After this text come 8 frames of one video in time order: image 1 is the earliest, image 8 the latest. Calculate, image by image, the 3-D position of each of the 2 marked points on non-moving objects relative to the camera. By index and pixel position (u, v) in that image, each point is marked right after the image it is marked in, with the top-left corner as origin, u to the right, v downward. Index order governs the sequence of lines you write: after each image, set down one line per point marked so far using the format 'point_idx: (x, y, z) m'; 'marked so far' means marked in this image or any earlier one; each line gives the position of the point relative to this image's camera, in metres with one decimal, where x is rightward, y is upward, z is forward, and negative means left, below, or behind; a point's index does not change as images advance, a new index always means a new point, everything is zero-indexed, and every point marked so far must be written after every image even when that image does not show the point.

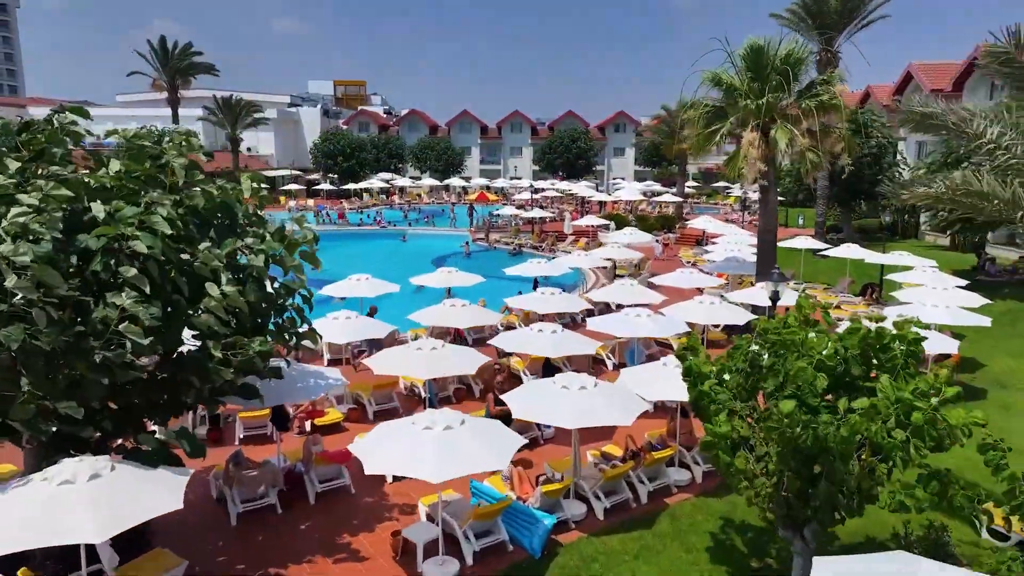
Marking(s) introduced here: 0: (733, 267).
0: (+6.0, +0.6, +19.2) m
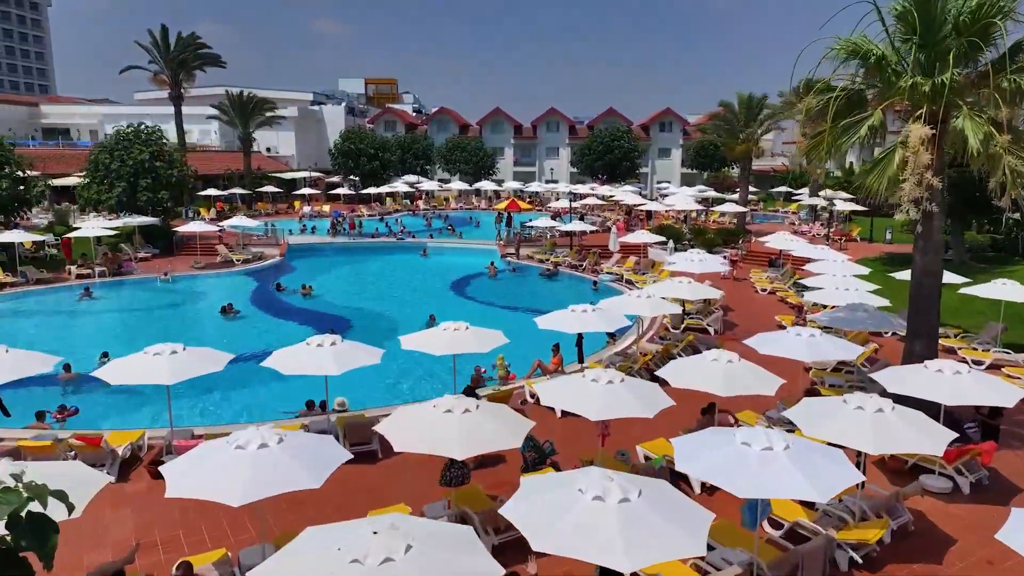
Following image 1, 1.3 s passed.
0: (+6.7, -0.6, +13.6) m
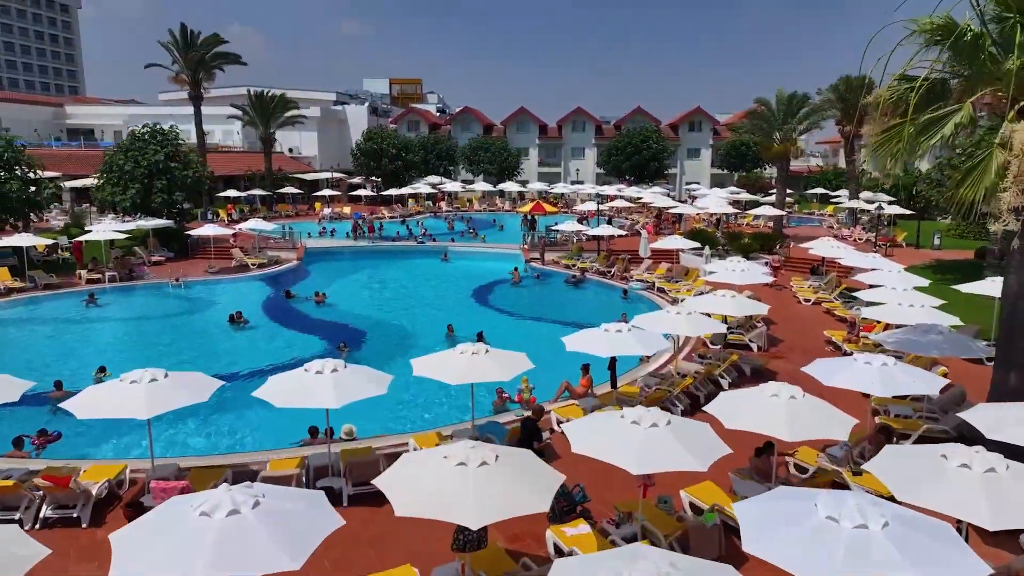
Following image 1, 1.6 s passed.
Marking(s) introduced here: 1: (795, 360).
0: (+7.1, -0.9, +12.0) m
1: (+6.5, -1.7, +16.4) m
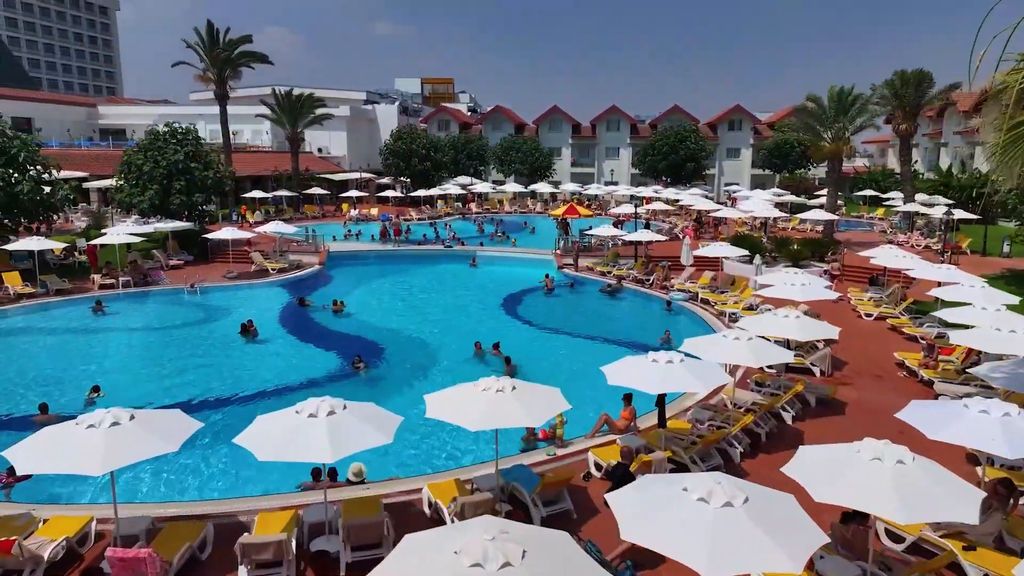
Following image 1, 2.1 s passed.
0: (+7.6, -1.2, +10.1) m
1: (+7.2, -2.0, +14.4) m
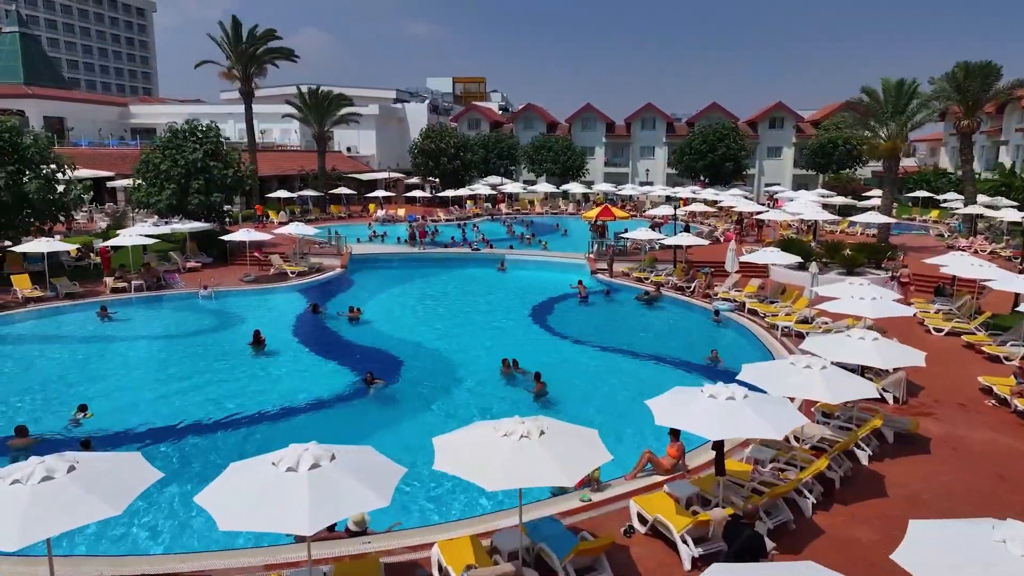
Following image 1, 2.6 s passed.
0: (+7.9, -1.5, +8.1) m
1: (+7.7, -2.3, +12.5) m
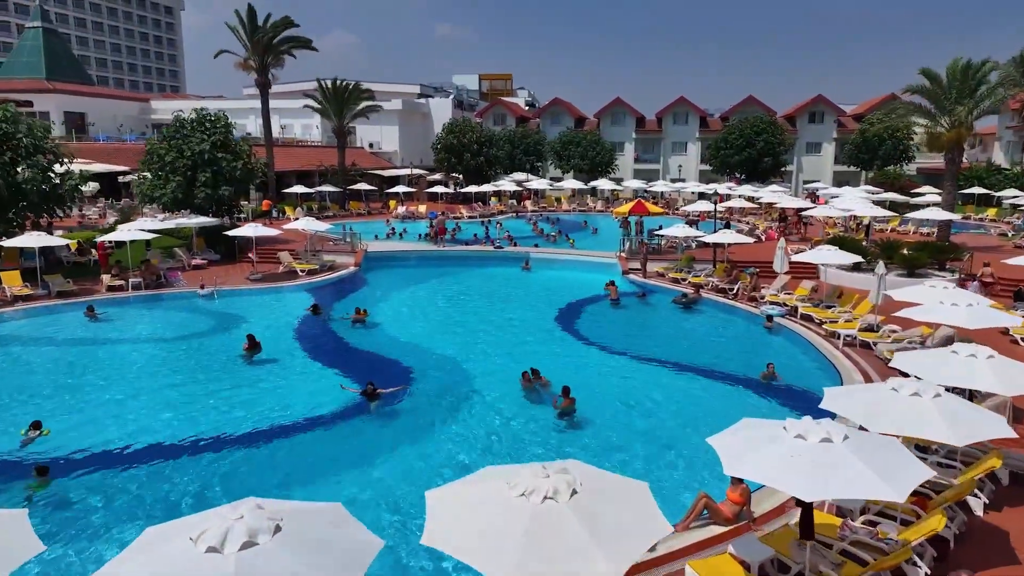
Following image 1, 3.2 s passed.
0: (+8.1, -1.6, +5.8) m
1: (+8.0, -2.4, +10.2) m
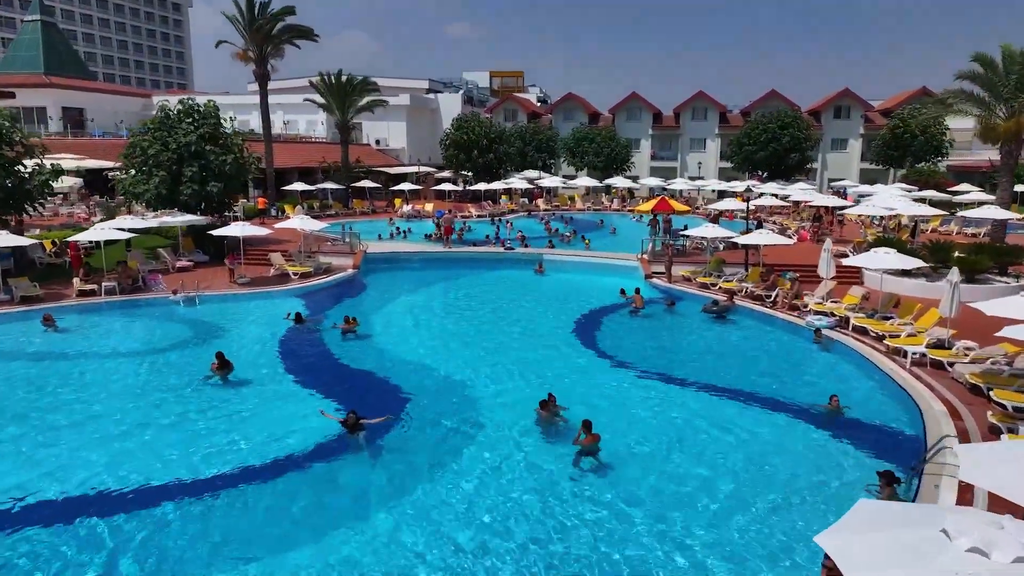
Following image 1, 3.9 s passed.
0: (+8.1, -1.8, +3.5) m
1: (+8.2, -2.6, +7.9) m
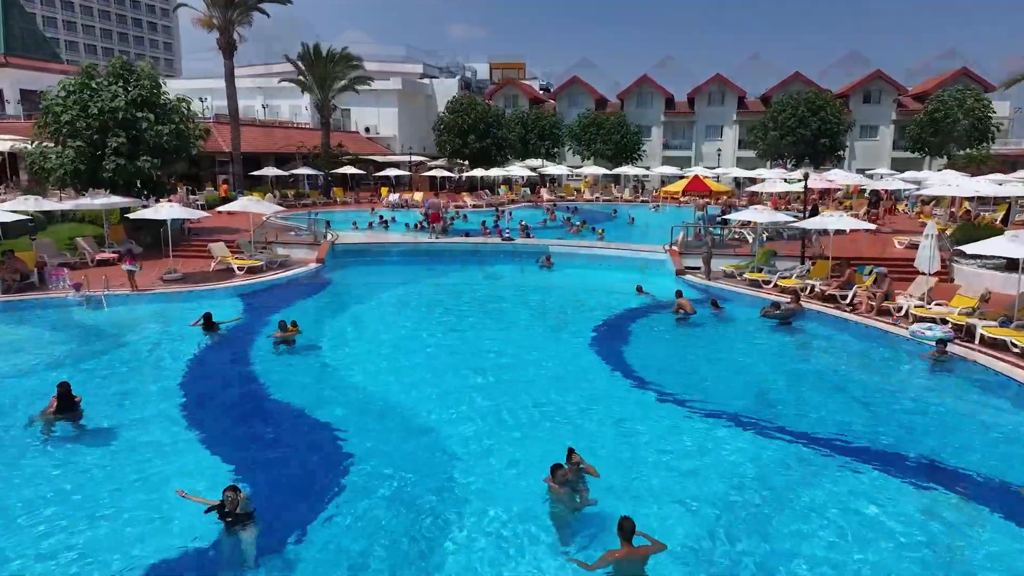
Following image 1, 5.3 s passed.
0: (+8.1, -1.7, -1.1) m
1: (+8.2, -2.5, +3.3) m
